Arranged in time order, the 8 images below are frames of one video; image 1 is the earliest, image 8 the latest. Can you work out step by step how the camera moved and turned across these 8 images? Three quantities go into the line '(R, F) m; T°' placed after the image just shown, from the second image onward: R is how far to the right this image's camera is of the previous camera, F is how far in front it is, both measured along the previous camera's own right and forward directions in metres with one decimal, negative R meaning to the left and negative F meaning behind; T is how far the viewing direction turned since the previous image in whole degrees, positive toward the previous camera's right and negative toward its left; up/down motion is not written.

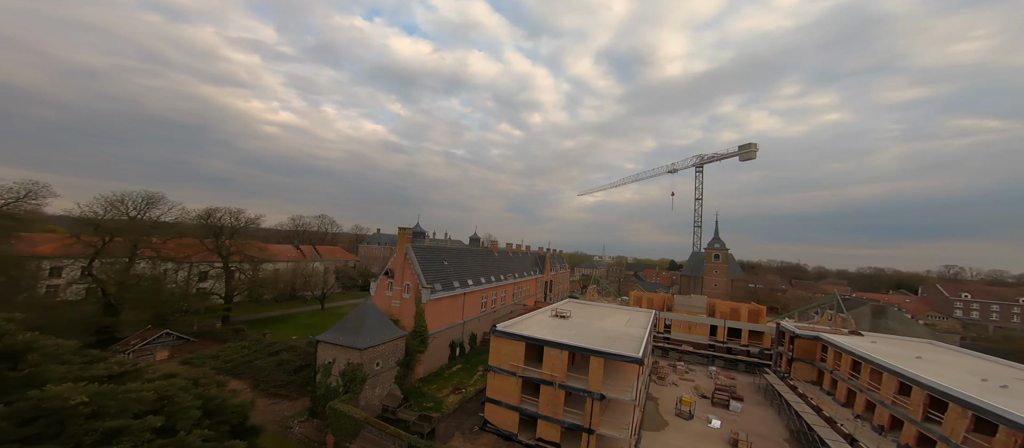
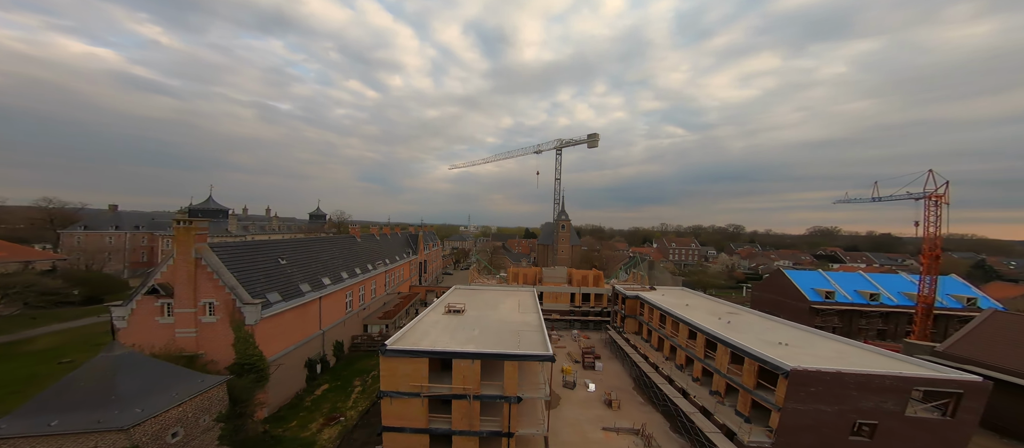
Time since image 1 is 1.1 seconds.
(-1.0, +1.3) m; +25°
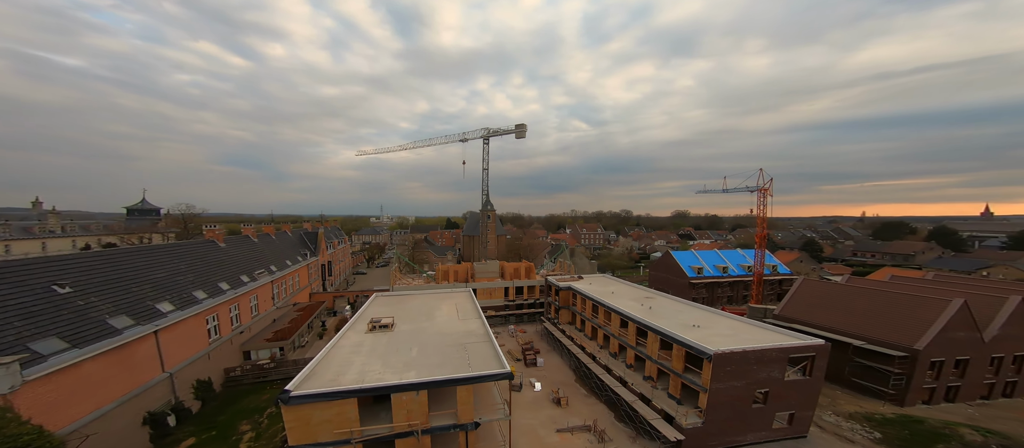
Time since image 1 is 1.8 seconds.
(-0.6, +1.2) m; +14°
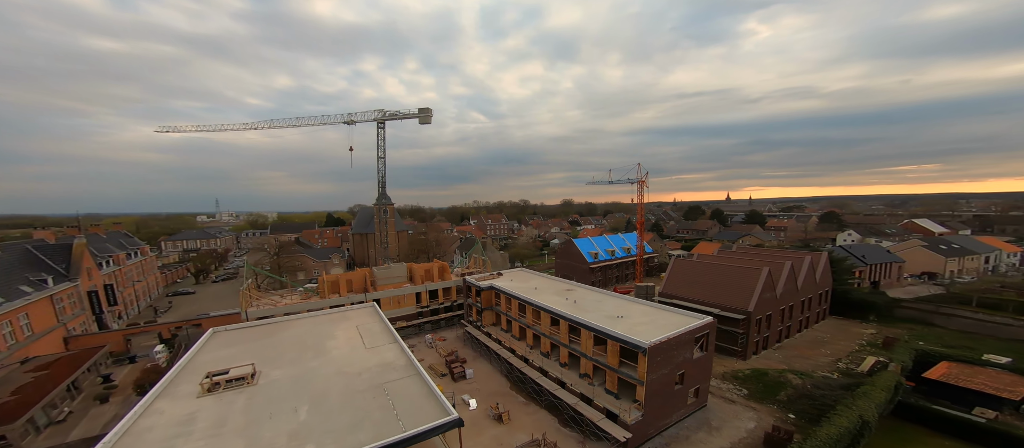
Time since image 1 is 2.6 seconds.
(-0.7, +1.9) m; +17°
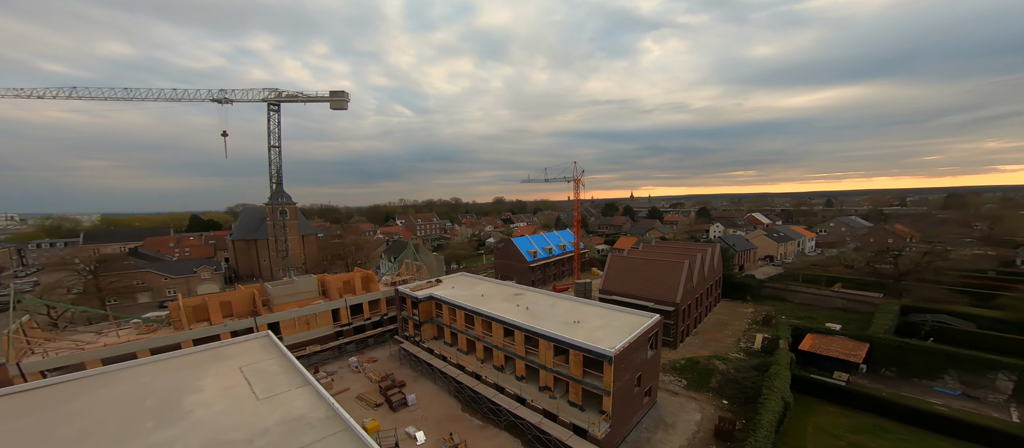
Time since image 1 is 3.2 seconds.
(-0.7, +1.5) m; +12°
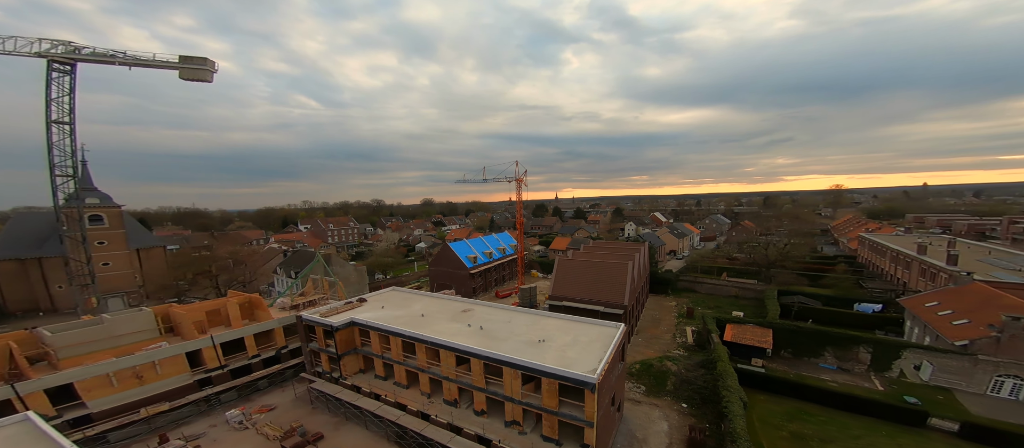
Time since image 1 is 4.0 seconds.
(-0.9, +2.3) m; +12°
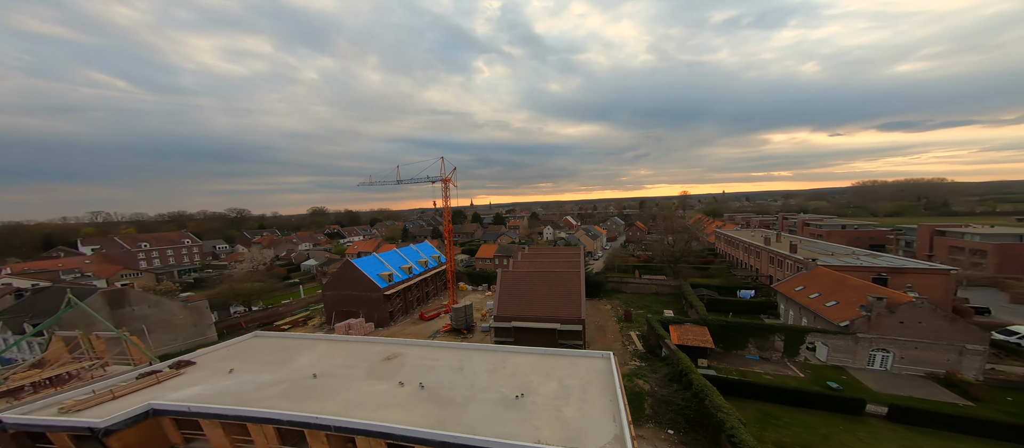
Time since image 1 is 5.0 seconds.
(-1.8, +4.4) m; +15°
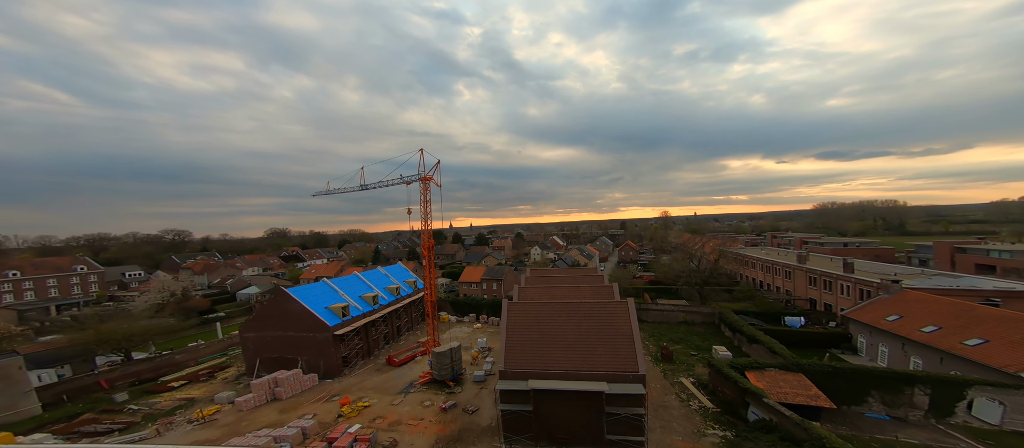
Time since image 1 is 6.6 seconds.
(-1.5, +8.8) m; +3°
